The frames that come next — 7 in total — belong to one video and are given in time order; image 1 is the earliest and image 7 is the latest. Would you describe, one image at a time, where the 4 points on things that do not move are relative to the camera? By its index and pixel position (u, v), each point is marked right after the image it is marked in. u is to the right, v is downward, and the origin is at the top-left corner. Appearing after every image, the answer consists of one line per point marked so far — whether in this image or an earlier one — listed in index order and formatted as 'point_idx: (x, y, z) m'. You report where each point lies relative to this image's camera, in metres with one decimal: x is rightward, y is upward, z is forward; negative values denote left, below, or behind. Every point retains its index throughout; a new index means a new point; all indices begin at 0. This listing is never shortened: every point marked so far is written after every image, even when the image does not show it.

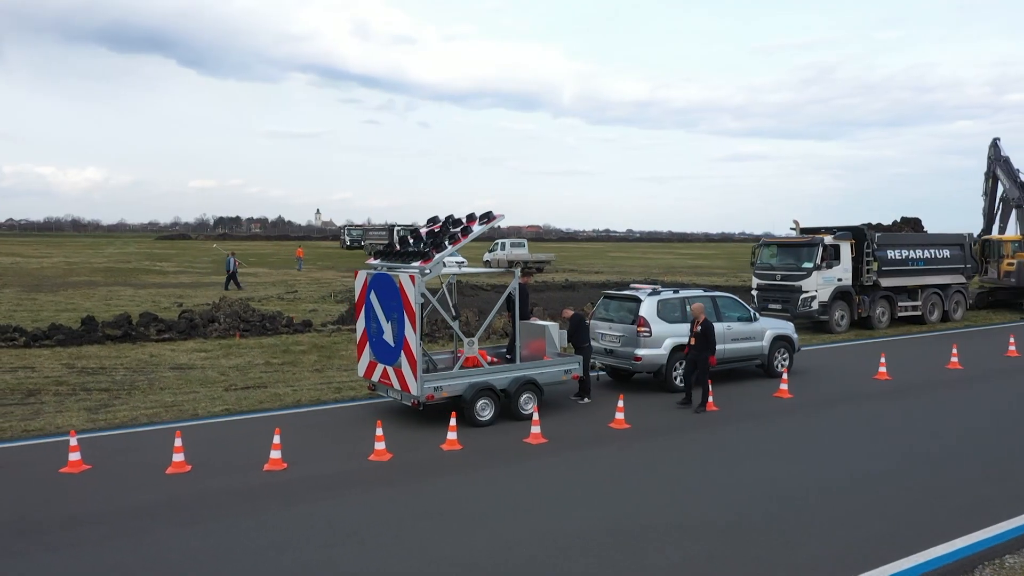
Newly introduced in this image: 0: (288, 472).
0: (-2.2, -1.8, +8.2) m
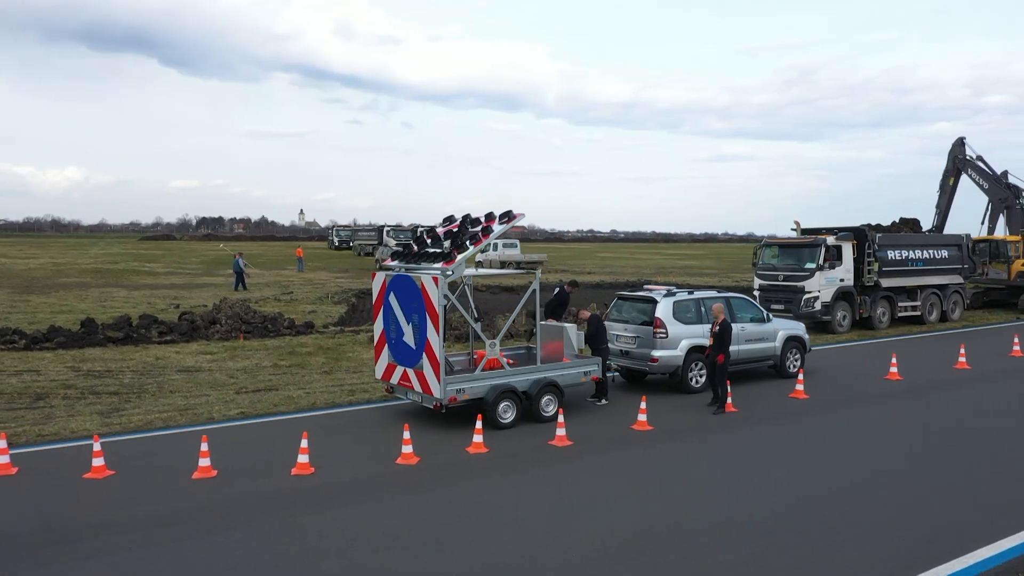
0: (-1.9, -1.9, +8.1) m
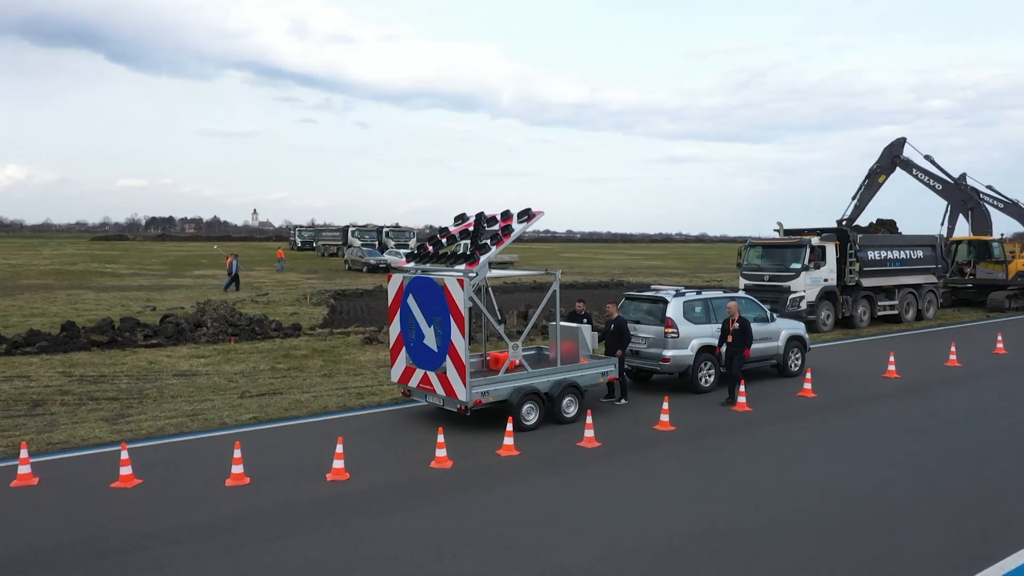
0: (-1.5, -1.9, +8.0) m
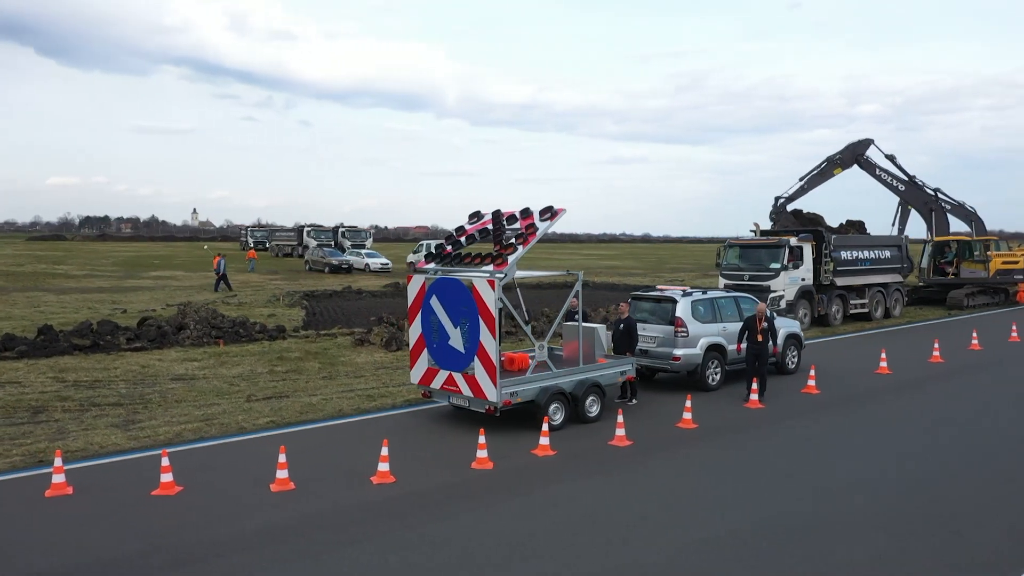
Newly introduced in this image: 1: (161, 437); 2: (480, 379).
0: (-1.1, -1.9, +7.9) m
1: (-4.1, -1.8, +9.7) m
2: (-0.4, -1.1, +9.5) m
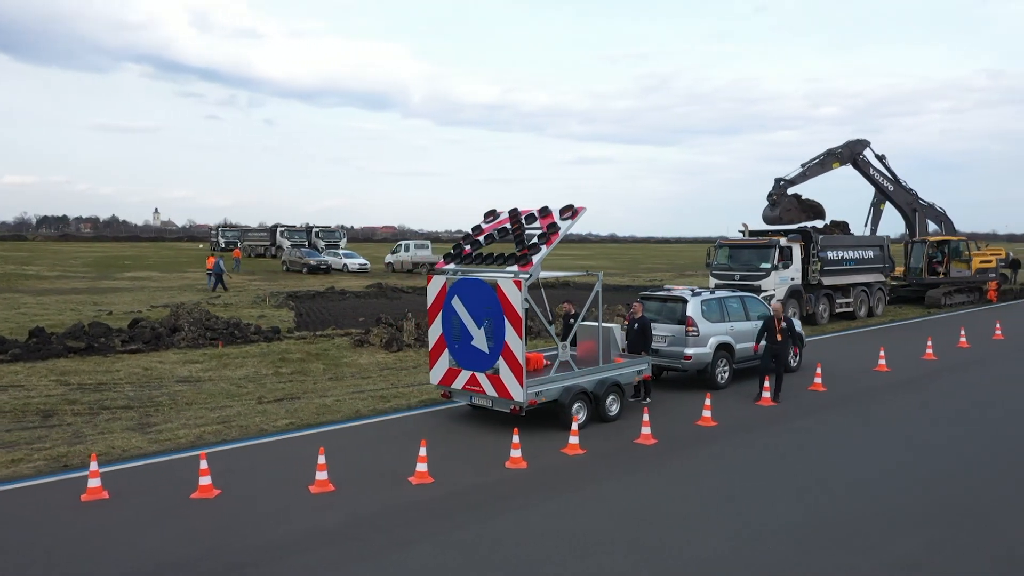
0: (-0.7, -1.9, +7.9) m
1: (-3.8, -1.8, +9.6) m
2: (-0.1, -1.1, +9.5) m
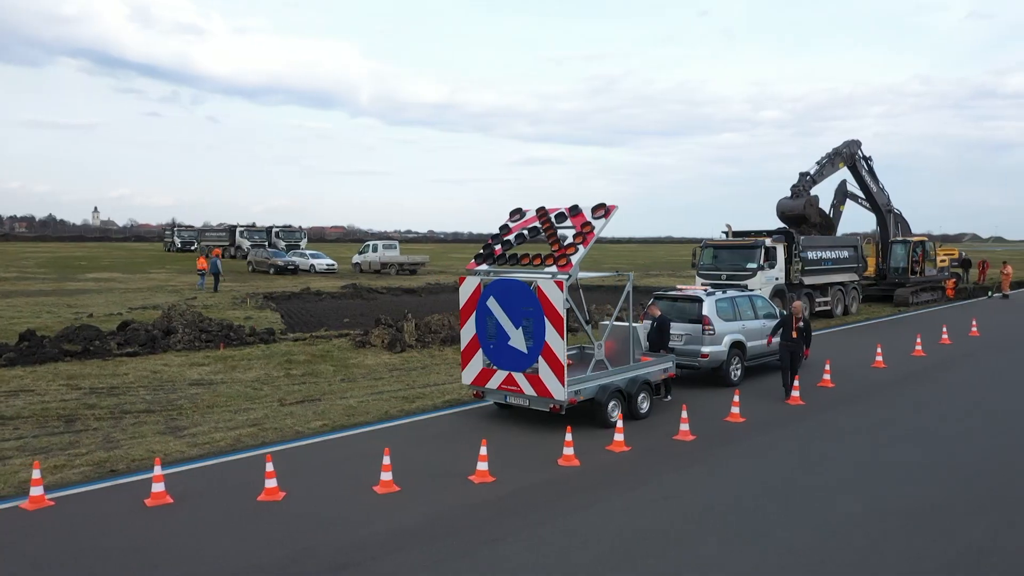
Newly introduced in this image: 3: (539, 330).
0: (-0.1, -1.9, +8.0) m
1: (-3.4, -1.8, +9.5) m
2: (+0.4, -1.1, +9.7) m
3: (+0.3, -0.5, +9.7) m
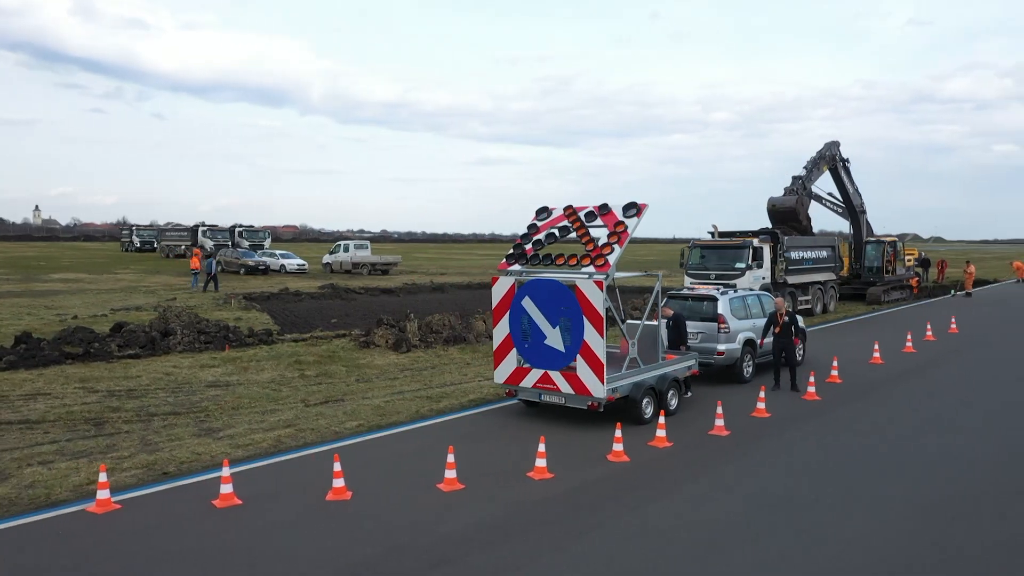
0: (+0.4, -1.9, +8.2) m
1: (-2.9, -1.8, +9.4) m
2: (+0.8, -1.1, +9.8) m
3: (+0.8, -0.5, +9.9) m
